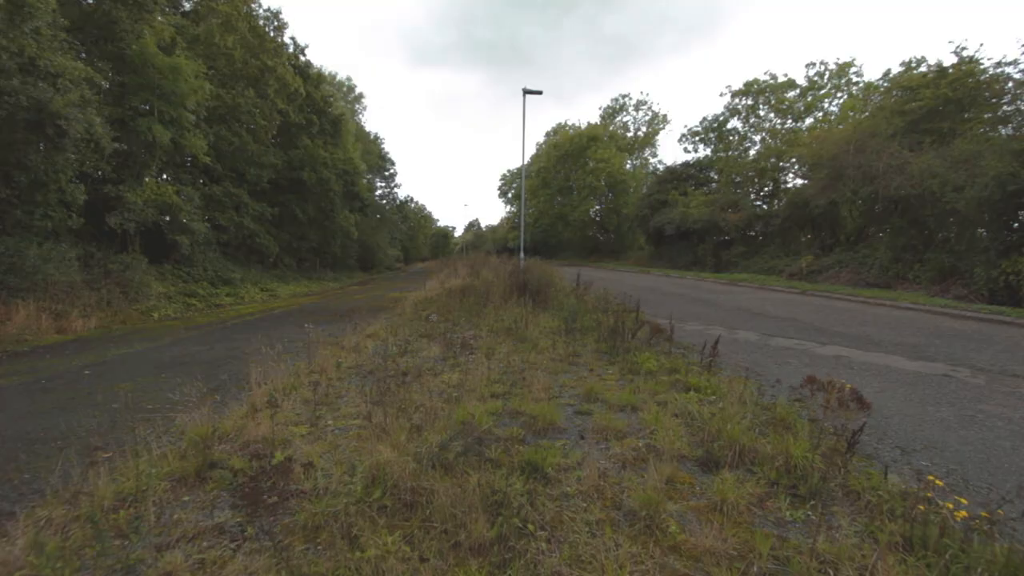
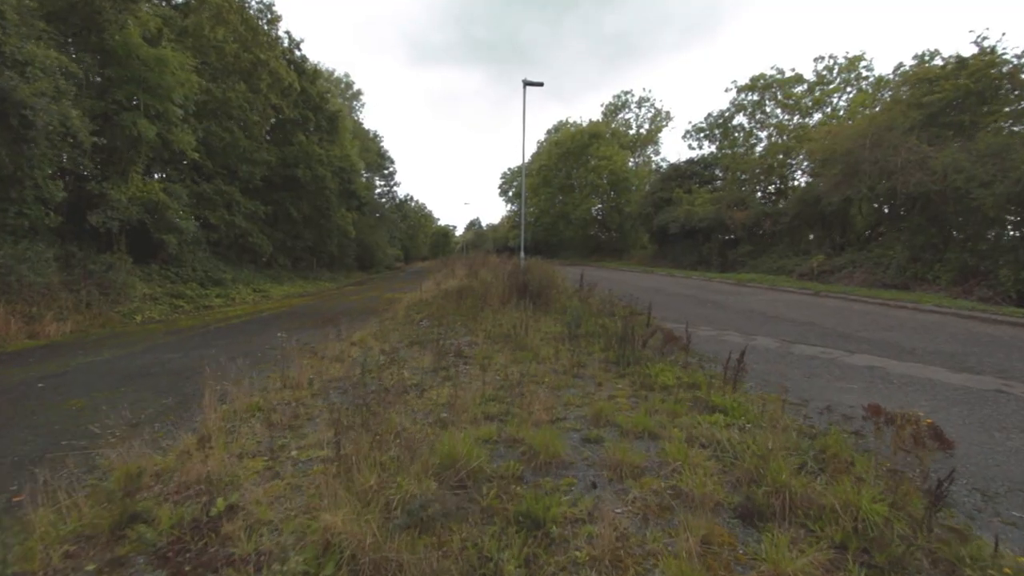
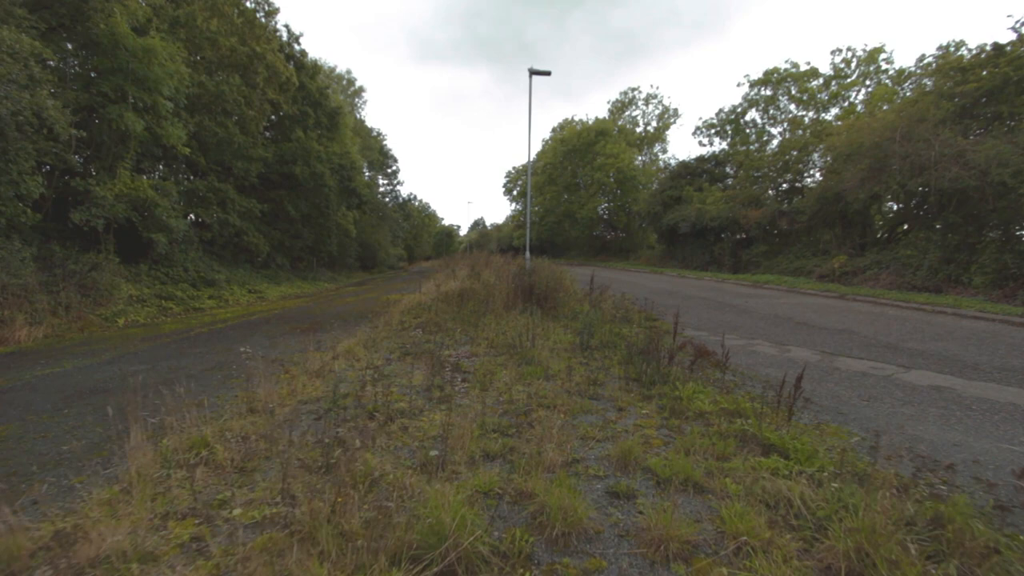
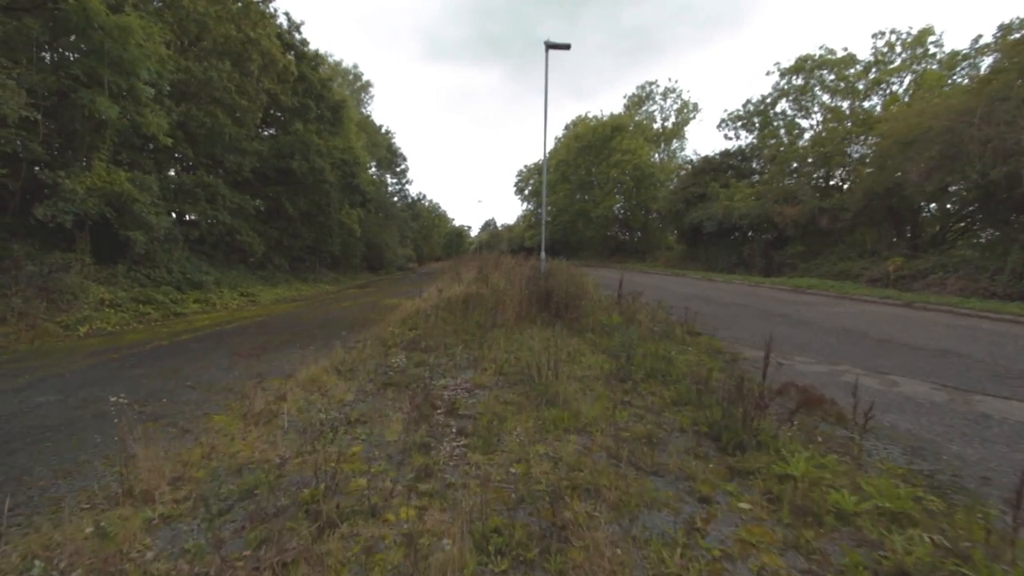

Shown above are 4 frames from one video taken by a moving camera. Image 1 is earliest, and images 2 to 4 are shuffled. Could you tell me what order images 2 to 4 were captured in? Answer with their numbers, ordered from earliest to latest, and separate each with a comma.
2, 3, 4
